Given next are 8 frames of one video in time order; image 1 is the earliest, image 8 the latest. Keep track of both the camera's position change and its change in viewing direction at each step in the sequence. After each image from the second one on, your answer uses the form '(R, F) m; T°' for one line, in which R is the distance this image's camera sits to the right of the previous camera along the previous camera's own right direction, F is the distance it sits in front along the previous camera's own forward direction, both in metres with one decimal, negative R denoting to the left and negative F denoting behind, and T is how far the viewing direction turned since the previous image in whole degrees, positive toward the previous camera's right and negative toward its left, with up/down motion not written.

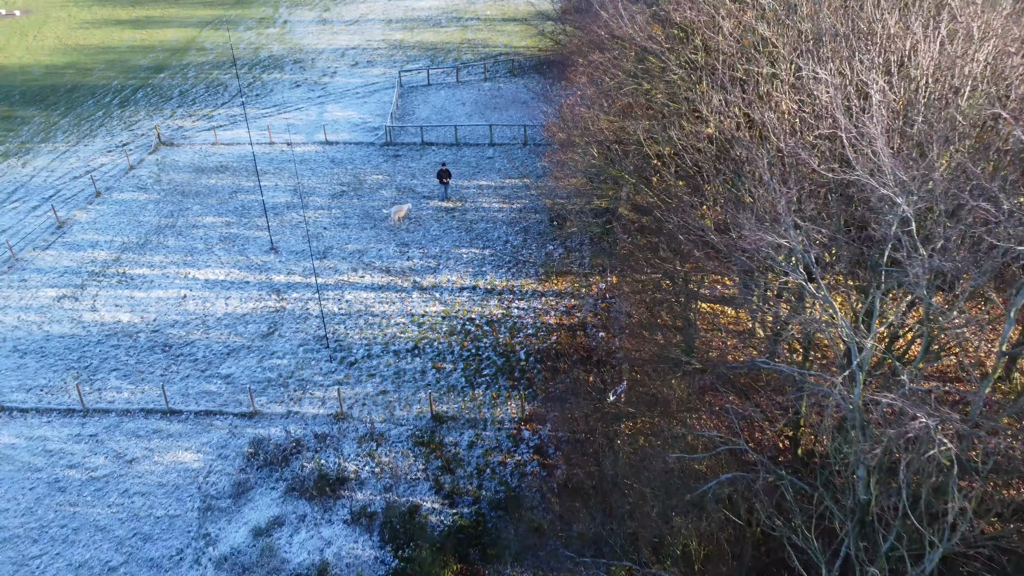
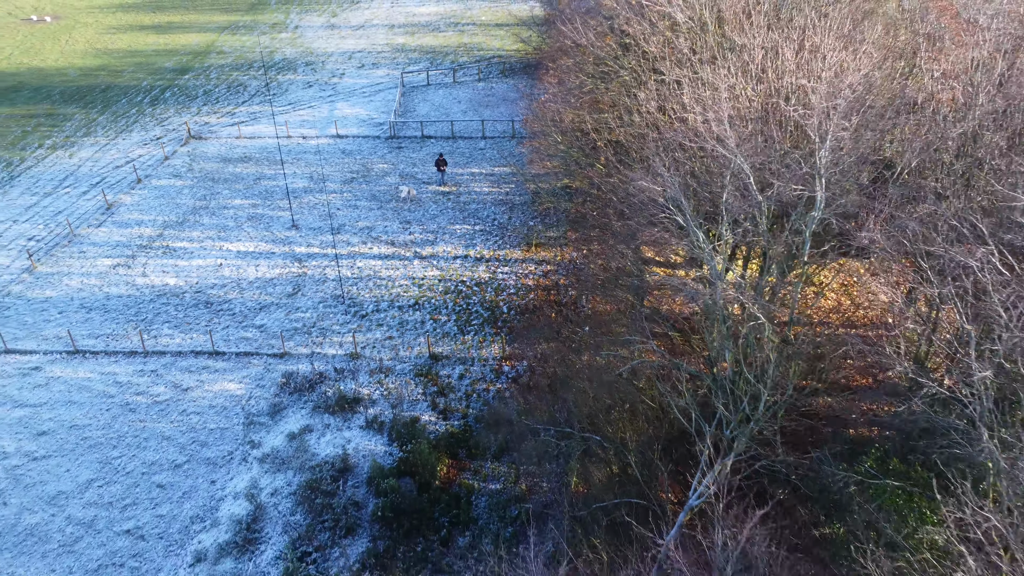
(+0.4, -3.2) m; 0°
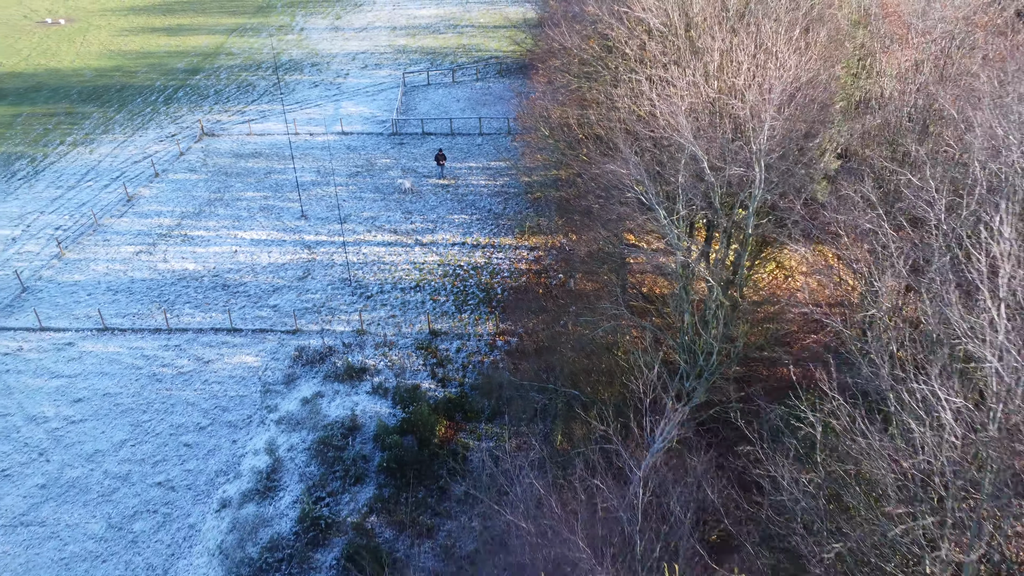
(+0.2, -1.6) m; 0°
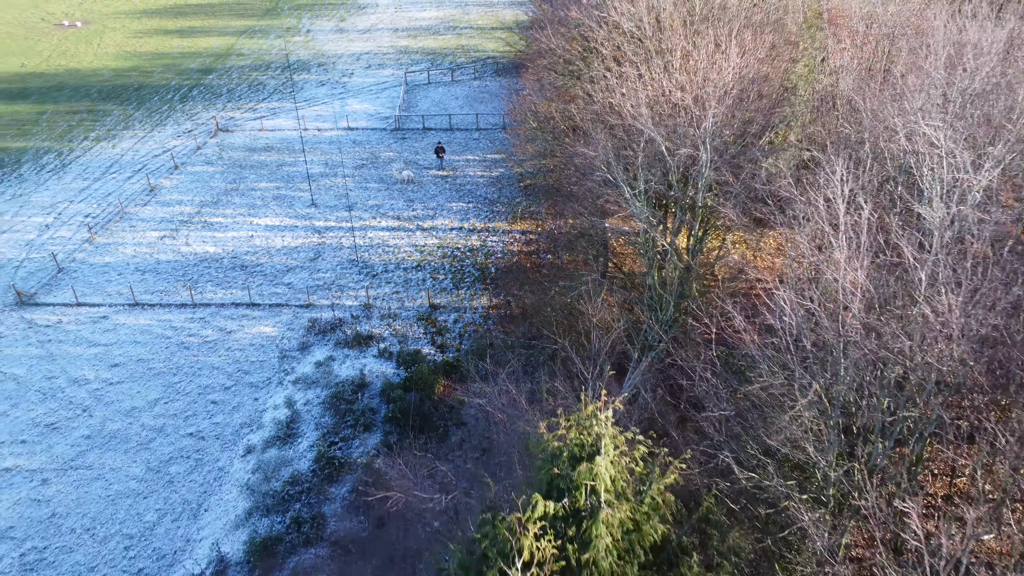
(+0.2, -2.0) m; 0°
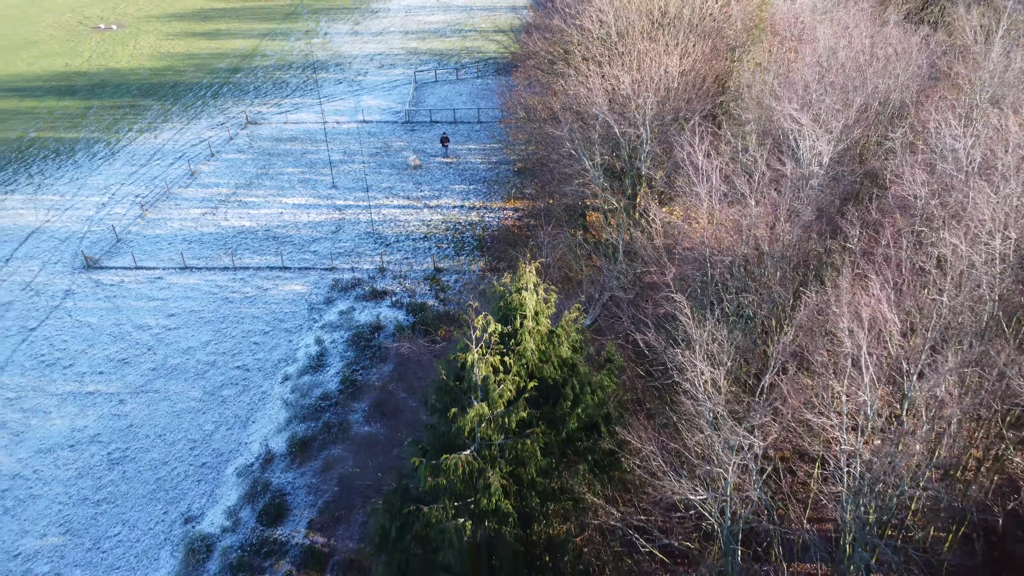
(+0.5, -3.7) m; -1°
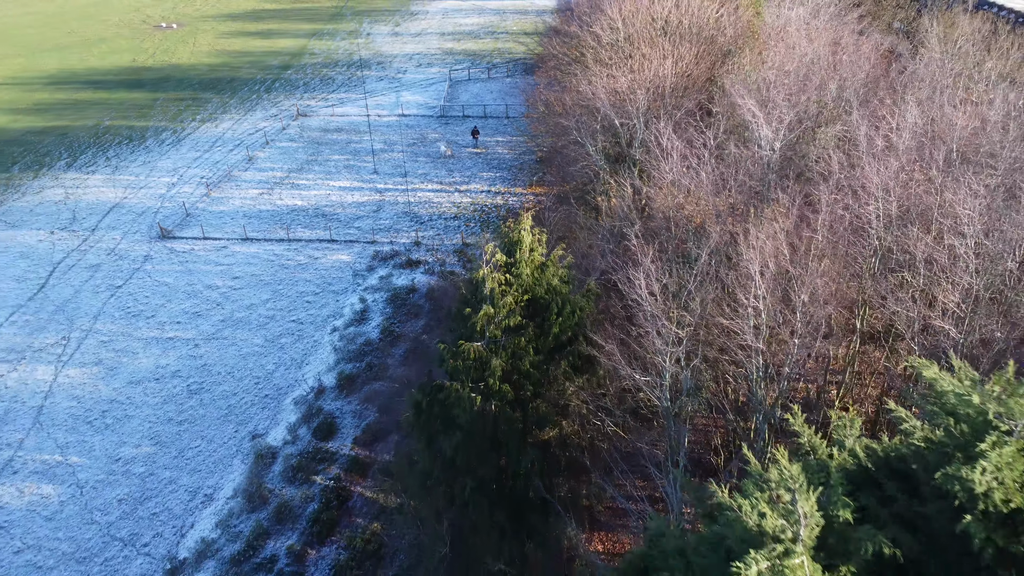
(+0.5, -3.4) m; -2°
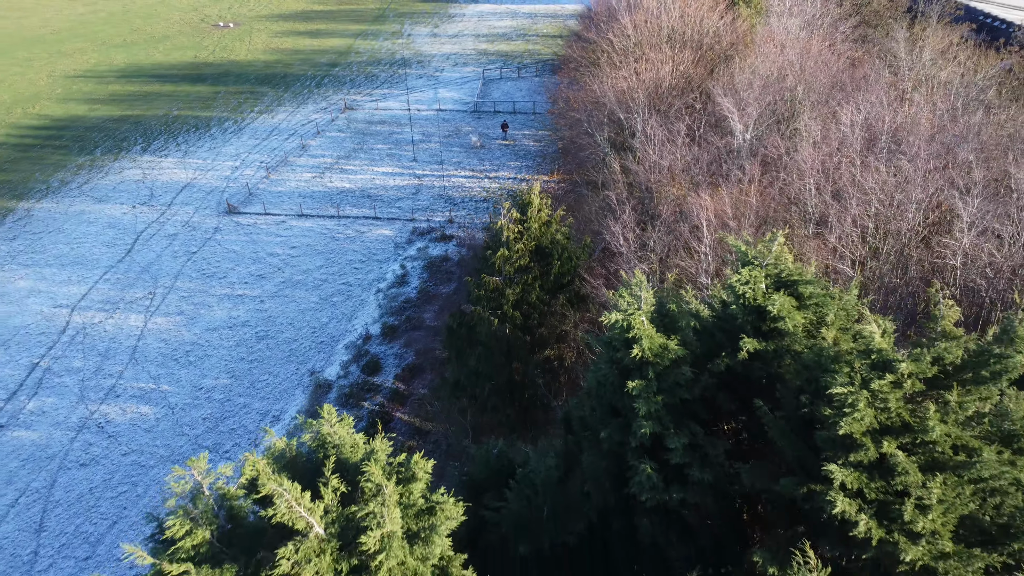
(+0.4, -3.9) m; -2°
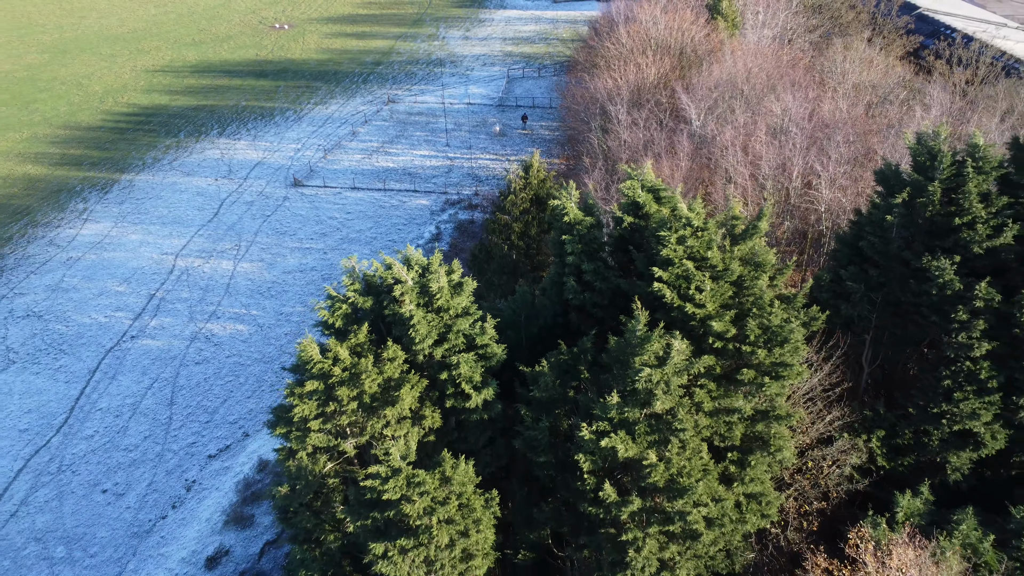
(+0.6, -7.0) m; -2°
